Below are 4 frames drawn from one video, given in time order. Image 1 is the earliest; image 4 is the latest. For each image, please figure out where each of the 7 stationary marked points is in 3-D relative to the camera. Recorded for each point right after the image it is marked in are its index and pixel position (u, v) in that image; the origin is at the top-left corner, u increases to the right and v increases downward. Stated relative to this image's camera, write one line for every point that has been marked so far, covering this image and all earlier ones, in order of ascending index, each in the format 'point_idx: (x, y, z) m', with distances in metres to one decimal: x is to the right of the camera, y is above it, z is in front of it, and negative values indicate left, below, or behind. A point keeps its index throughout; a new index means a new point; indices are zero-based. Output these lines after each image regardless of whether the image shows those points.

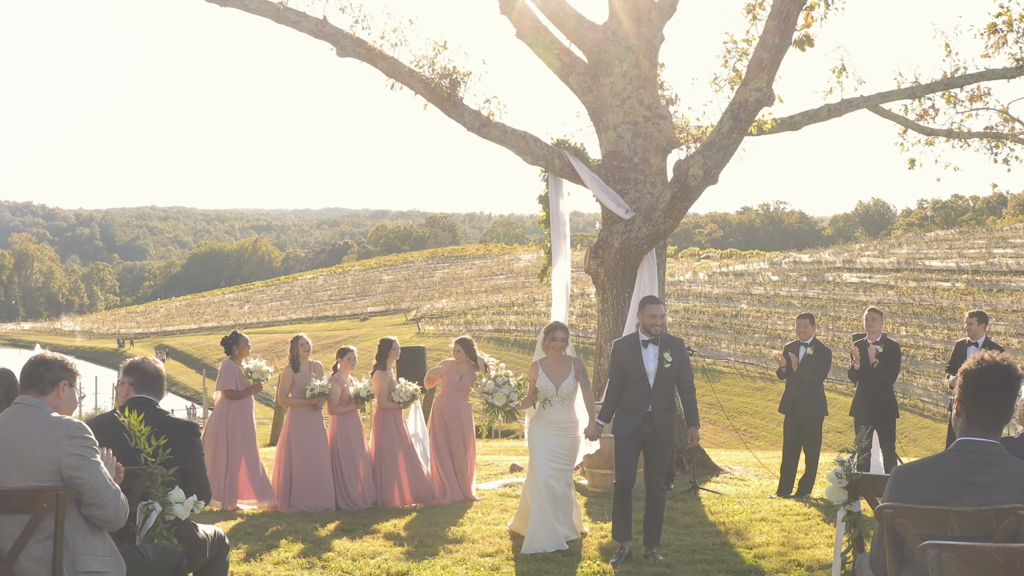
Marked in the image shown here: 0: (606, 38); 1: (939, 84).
0: (+1.2, +3.1, +10.3) m
1: (+5.7, +2.8, +11.4) m
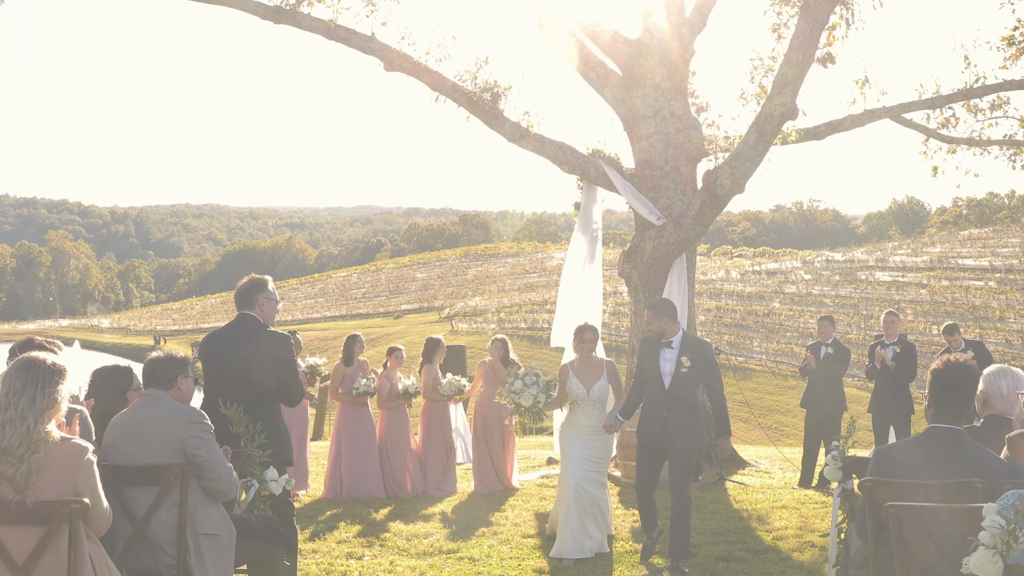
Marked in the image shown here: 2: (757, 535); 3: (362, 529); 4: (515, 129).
0: (+1.6, +3.1, +10.9) m
1: (+6.3, +2.7, +11.9) m
2: (+2.1, -2.1, +7.3) m
3: (-1.4, -2.3, +8.1) m
4: (0.0, +2.0, +10.6) m
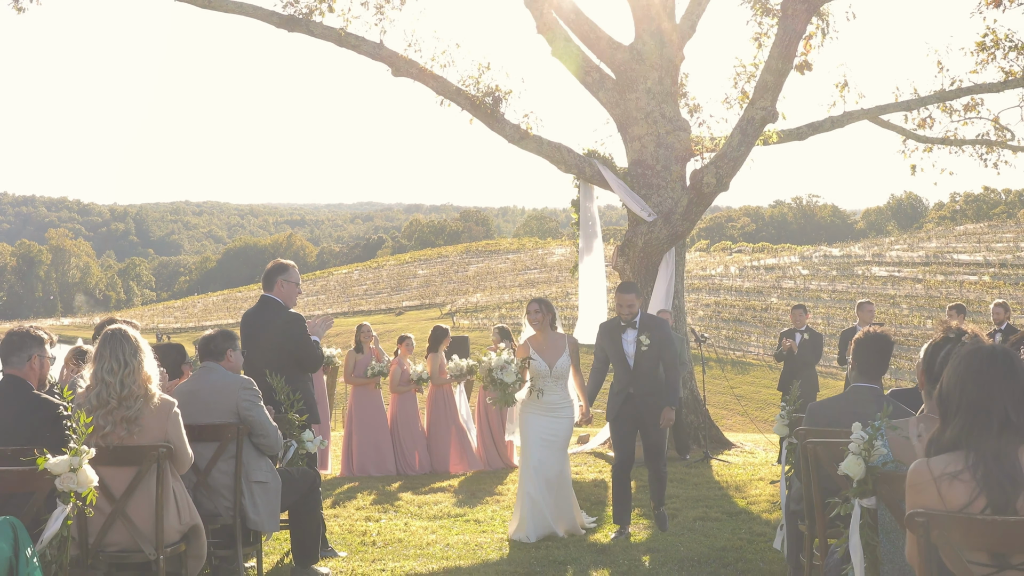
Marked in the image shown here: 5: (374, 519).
0: (+1.6, +3.2, +11.7) m
1: (+6.3, +2.9, +12.7) m
2: (+2.1, -2.0, +8.1) m
3: (-1.4, -2.2, +8.9) m
4: (0.0, +2.1, +11.4) m
5: (-1.3, -2.1, +7.8) m
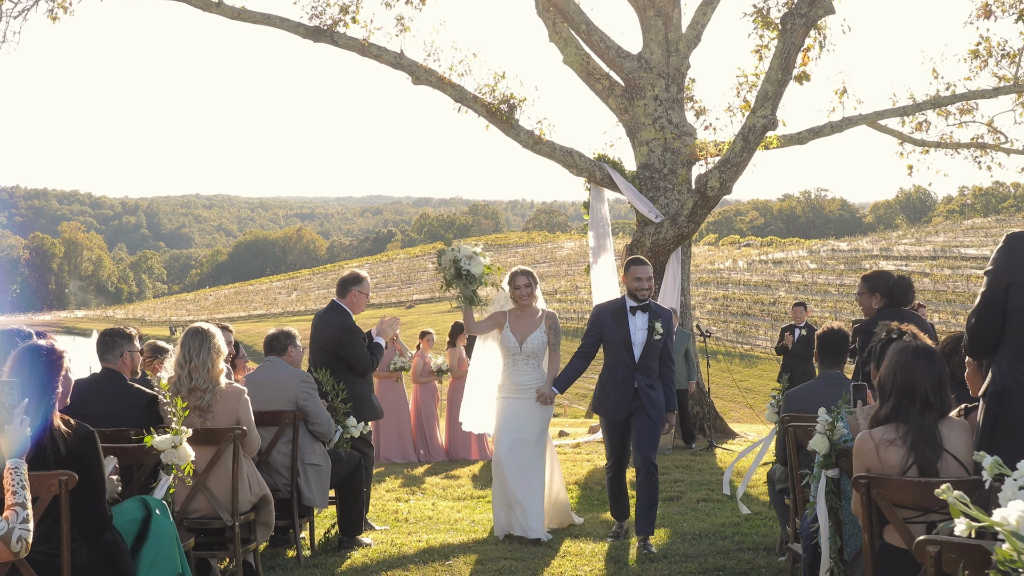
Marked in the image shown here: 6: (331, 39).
0: (+1.8, +3.2, +12.3) m
1: (+6.5, +2.9, +13.3) m
2: (+2.3, -2.0, +8.8) m
3: (-1.2, -2.2, +9.6) m
4: (+0.2, +2.1, +12.0) m
5: (-1.1, -2.1, +8.6) m
6: (-2.7, +3.7, +12.8) m
